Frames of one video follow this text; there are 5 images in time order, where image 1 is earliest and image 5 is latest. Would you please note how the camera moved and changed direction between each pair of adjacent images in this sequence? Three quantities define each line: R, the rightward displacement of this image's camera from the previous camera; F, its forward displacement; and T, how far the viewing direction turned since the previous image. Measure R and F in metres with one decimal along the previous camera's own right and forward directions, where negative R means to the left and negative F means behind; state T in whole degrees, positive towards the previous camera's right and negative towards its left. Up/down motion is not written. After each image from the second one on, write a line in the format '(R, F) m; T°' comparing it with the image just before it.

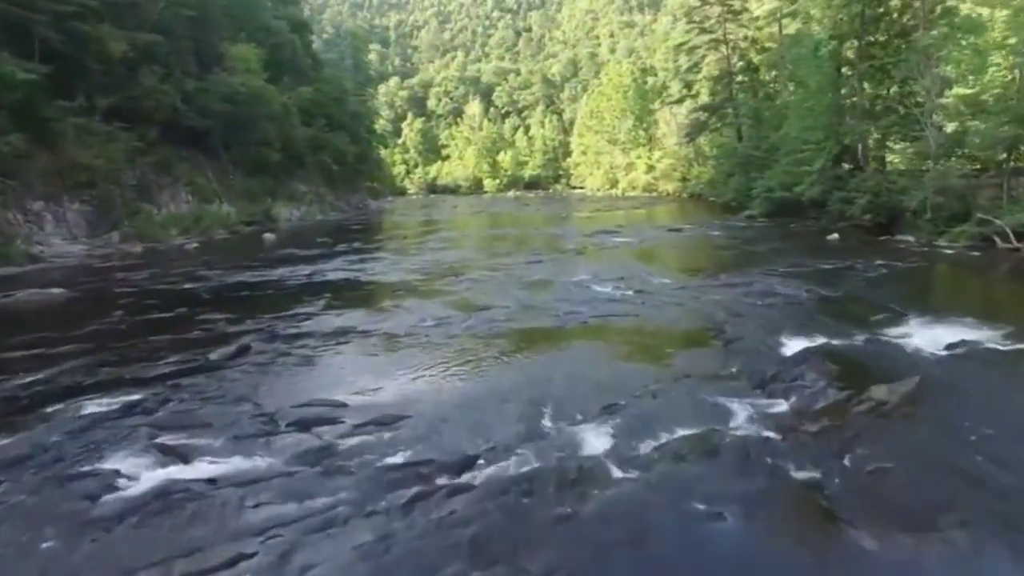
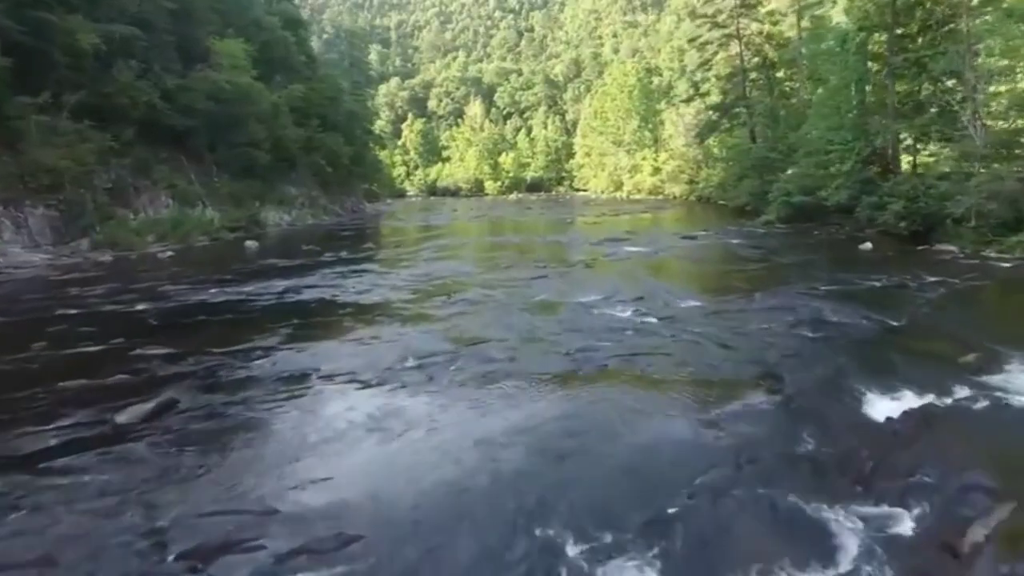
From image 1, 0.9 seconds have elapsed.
(0.0, +2.2) m; 0°
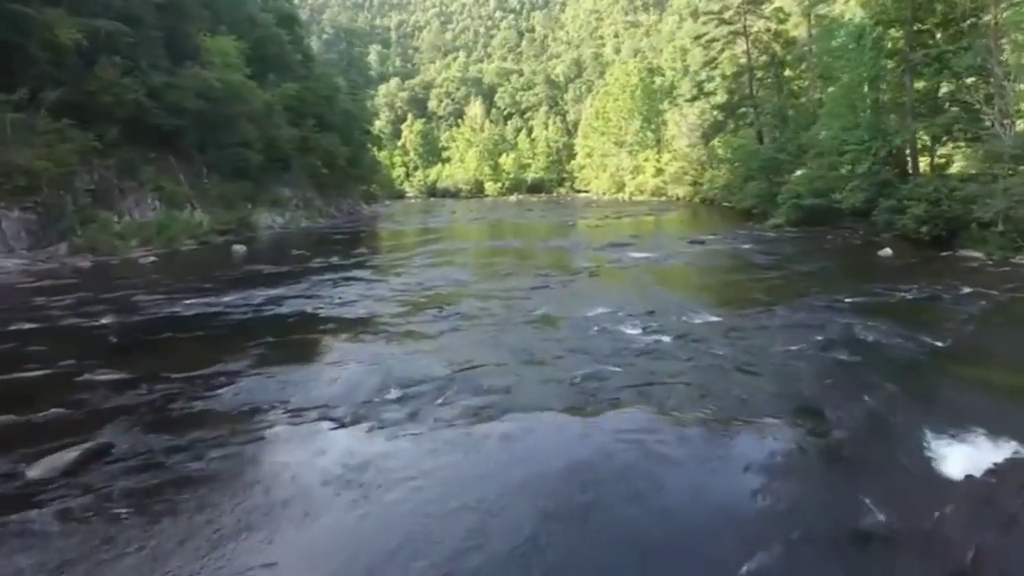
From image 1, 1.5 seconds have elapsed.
(0.0, +1.3) m; 0°
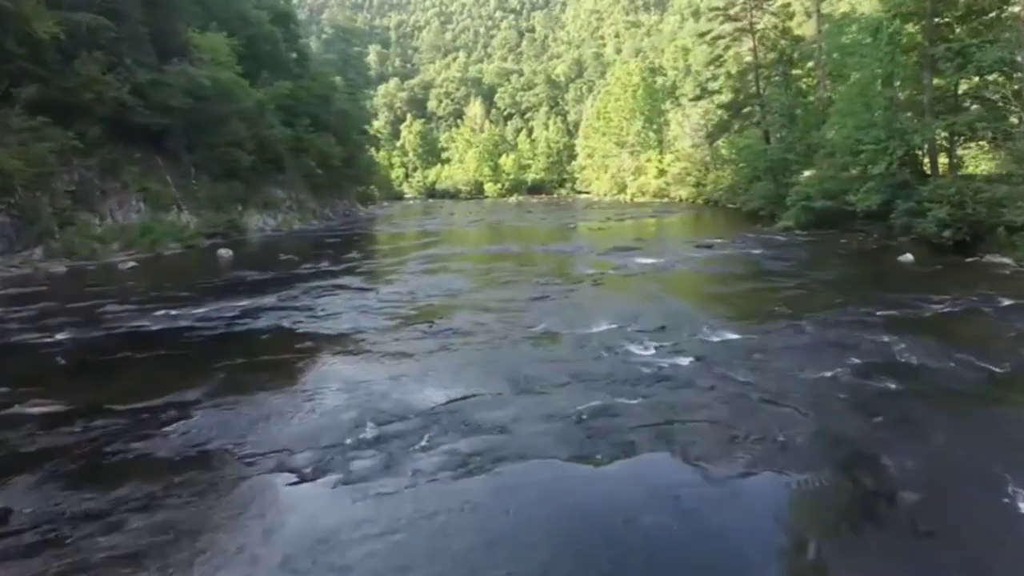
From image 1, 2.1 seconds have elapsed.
(0.0, +1.3) m; 0°
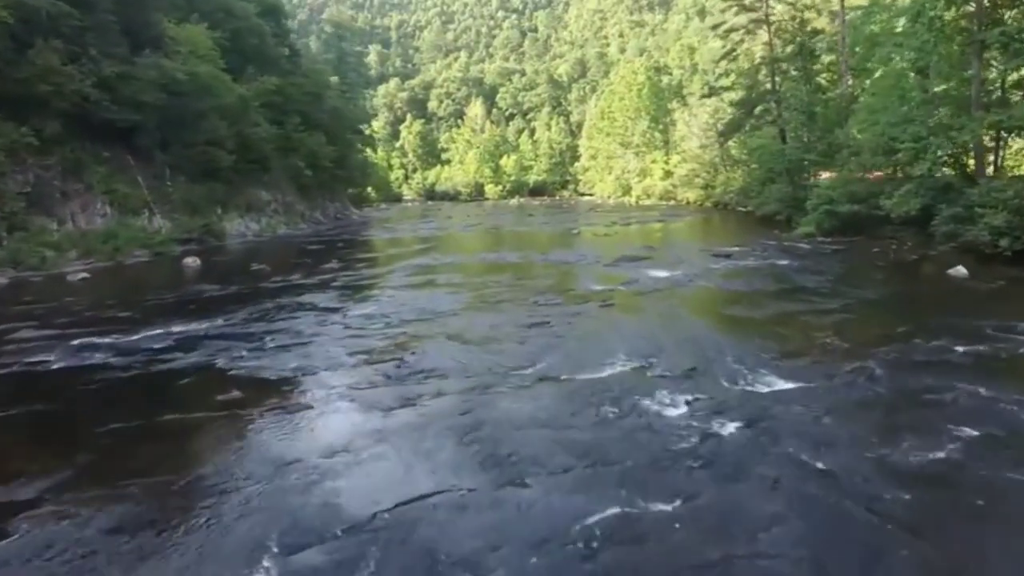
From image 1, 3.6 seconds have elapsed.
(+0.2, +2.6) m; 0°
